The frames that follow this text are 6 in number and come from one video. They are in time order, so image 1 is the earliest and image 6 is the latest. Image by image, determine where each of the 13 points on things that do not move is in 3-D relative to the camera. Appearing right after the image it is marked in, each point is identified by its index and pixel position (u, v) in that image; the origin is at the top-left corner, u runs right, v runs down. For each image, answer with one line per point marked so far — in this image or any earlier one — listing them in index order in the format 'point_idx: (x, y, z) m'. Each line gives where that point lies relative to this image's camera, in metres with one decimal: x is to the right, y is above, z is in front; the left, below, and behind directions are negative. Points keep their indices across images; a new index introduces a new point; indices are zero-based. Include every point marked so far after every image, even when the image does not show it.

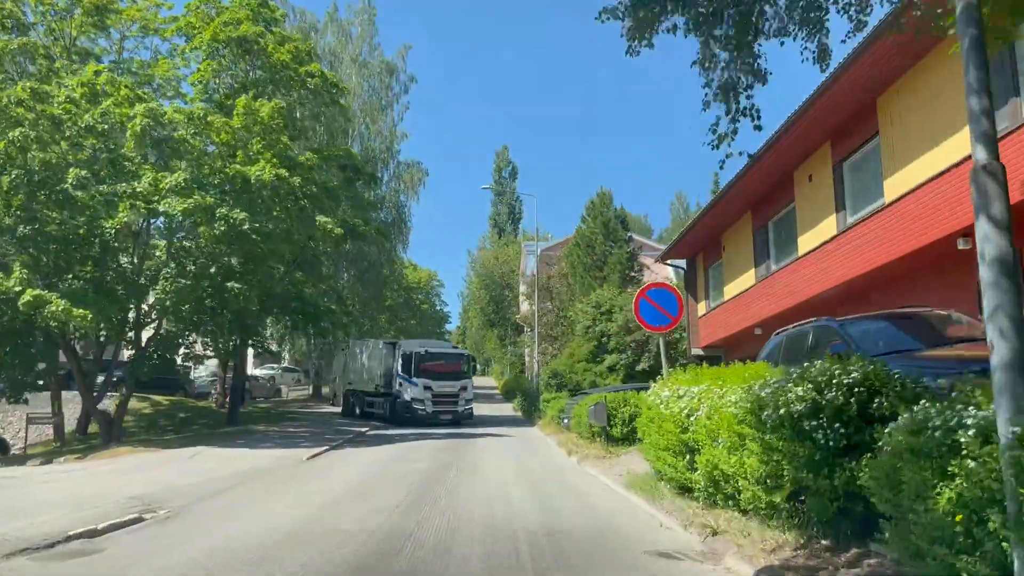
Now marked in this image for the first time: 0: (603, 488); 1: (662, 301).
0: (+1.5, -3.3, +13.7) m
1: (+2.1, -0.2, +11.7) m
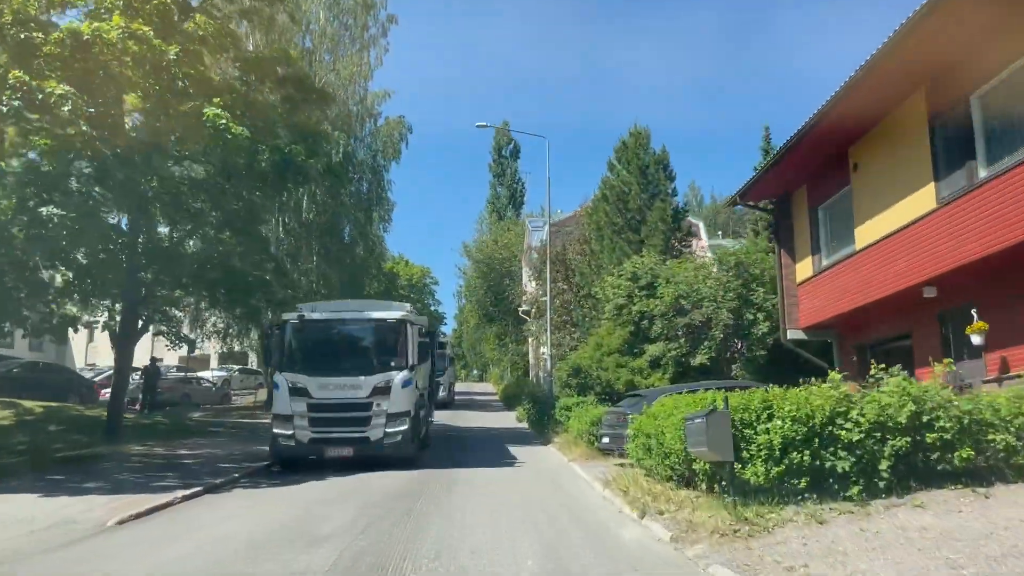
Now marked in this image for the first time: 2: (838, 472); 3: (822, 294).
0: (+1.7, -2.0, +3.6) m
1: (+2.3, +1.2, +1.7) m
2: (+3.5, -2.0, +8.9) m
3: (+7.2, -0.2, +19.2) m
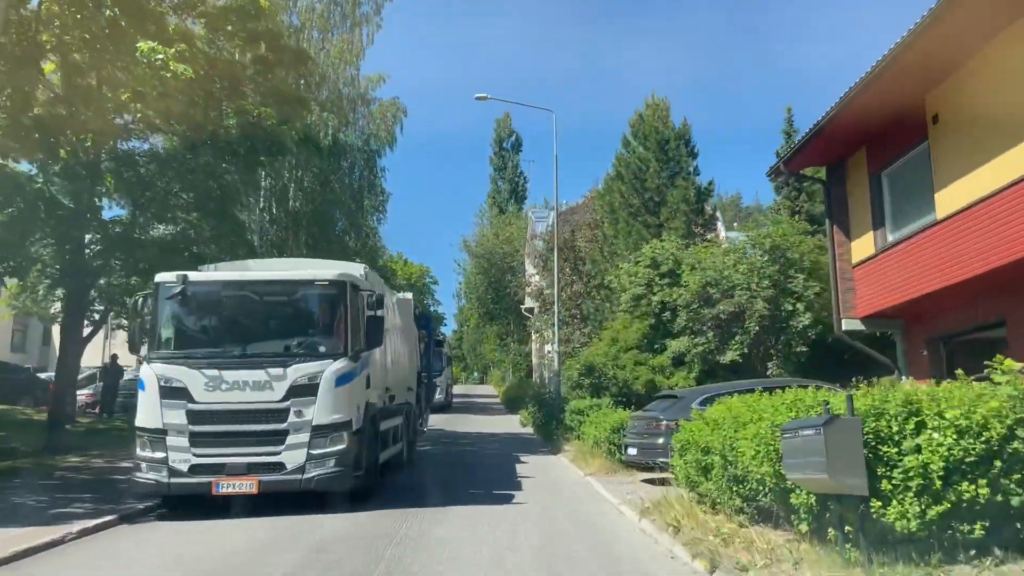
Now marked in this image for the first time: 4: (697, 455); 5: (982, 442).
0: (+1.8, -1.5, +0.5) m
1: (+2.4, +1.6, -1.4) m
2: (+3.6, -1.6, +5.8) m
3: (+7.3, +0.2, +16.2) m
4: (+2.1, -1.8, +9.1) m
5: (+3.3, -1.1, +5.8) m
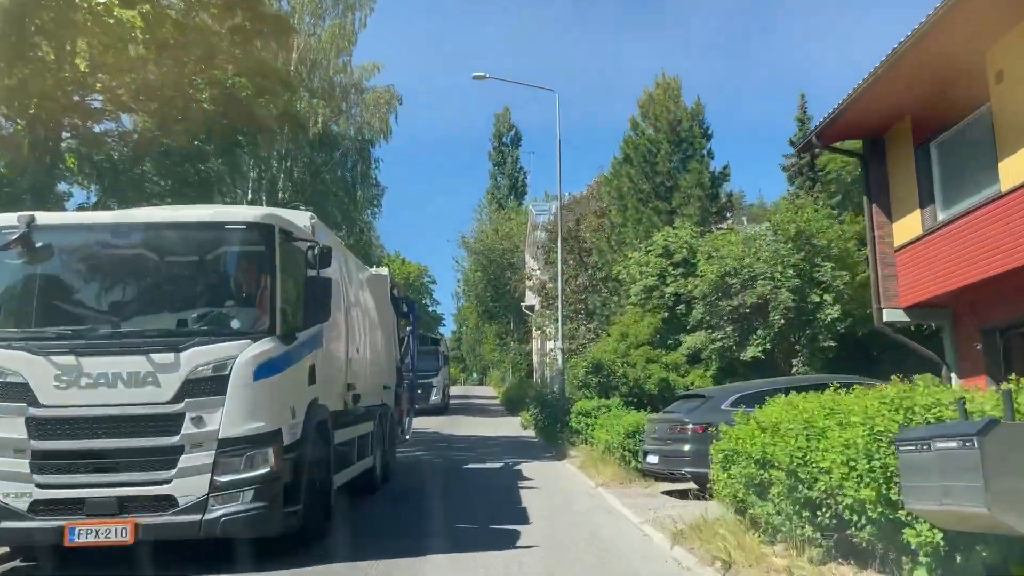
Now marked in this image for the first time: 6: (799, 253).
0: (+1.8, -1.3, -1.4) m
1: (+2.5, +1.9, -3.2) m
2: (+3.6, -1.3, +3.9) m
3: (+7.3, +0.5, +14.3) m
4: (+2.1, -1.6, +7.3) m
5: (+3.3, -0.8, +3.9) m
6: (+6.9, +0.9, +19.9) m
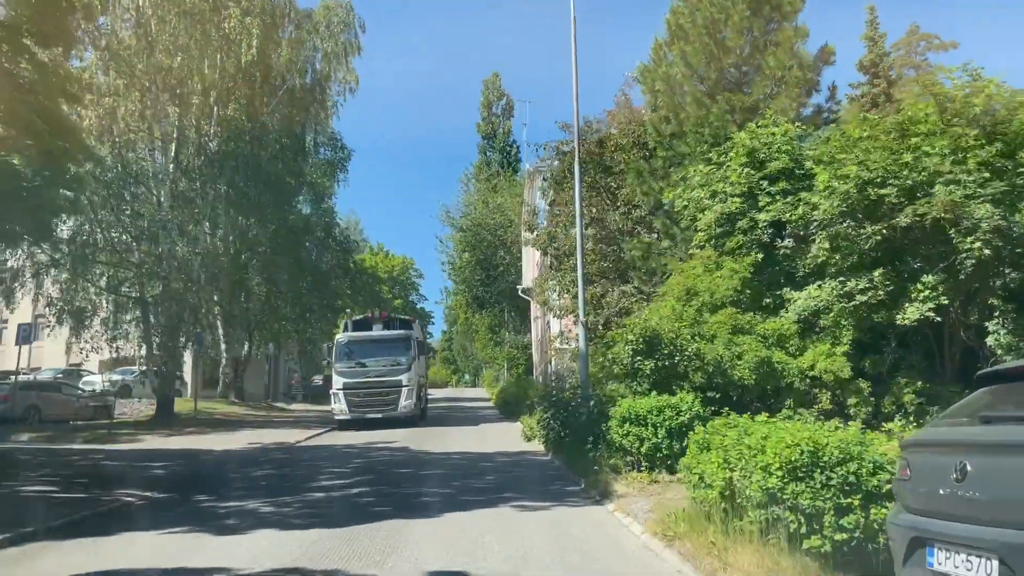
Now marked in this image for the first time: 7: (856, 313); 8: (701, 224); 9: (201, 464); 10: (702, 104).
0: (+2.1, 0.0, -9.5) m
1: (+2.7, +3.2, -11.4) m
2: (+3.8, -0.1, -4.2) m
3: (+7.4, +1.7, +6.2) m
4: (+2.2, -0.4, -0.9) m
5: (+3.5, +0.4, -4.2) m
6: (+6.9, +2.1, +11.9) m
7: (+5.1, -0.4, +12.1) m
8: (+3.2, +1.1, +13.8) m
9: (-6.6, -3.7, +17.2) m
10: (+3.6, +3.5, +15.7) m
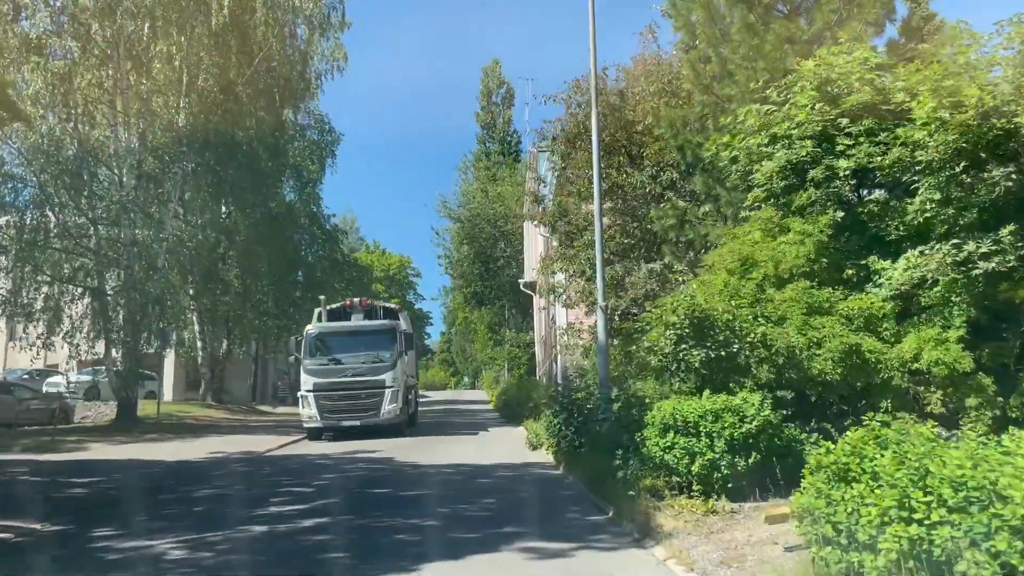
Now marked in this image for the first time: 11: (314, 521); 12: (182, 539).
0: (+2.1, +0.4, -12.5) m
1: (+2.7, +3.6, -14.4) m
2: (+3.9, +0.4, -7.2) m
3: (+7.4, +2.1, +3.2) m
4: (+2.3, +0.1, -3.9) m
5: (+3.5, +0.9, -7.2) m
6: (+7.0, +2.5, +8.8) m
7: (+5.2, 0.0, +9.1) m
8: (+3.3, +1.5, +10.8) m
9: (-6.5, -3.3, +14.2) m
10: (+3.7, +3.9, +12.7) m
11: (-2.3, -2.7, +9.6) m
12: (-3.5, -2.6, +8.7) m
